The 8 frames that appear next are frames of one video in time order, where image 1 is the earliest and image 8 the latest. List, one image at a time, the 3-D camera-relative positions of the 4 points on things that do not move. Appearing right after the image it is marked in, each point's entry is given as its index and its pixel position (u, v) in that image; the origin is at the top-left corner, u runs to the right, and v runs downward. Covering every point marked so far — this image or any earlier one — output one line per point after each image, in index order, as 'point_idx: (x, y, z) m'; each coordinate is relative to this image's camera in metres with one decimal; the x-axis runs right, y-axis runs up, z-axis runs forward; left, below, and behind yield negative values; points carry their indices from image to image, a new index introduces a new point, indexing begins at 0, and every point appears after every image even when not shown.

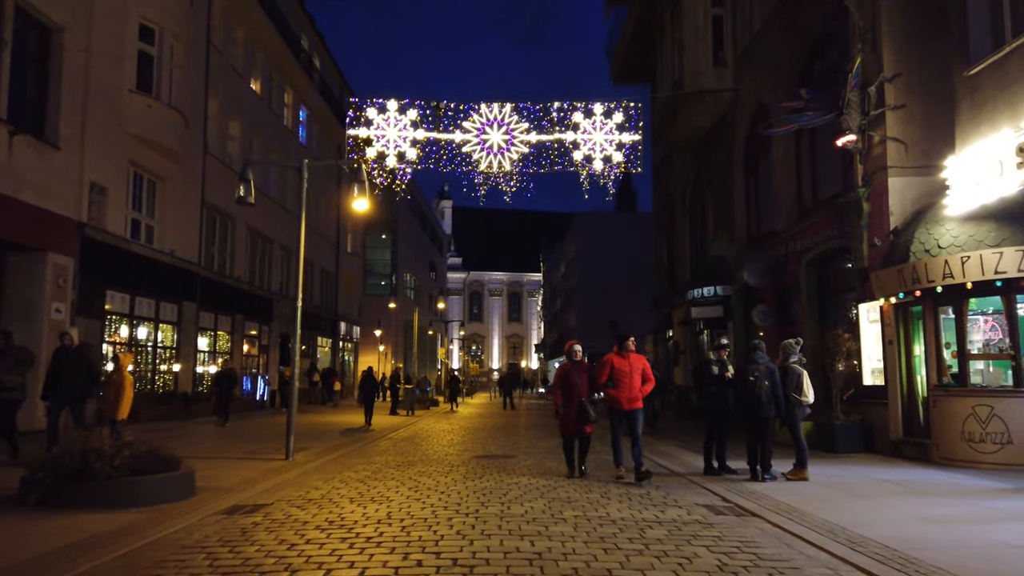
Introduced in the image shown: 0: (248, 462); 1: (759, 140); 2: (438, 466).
0: (-4.6, -3.1, +12.6) m
1: (+6.9, +4.1, +20.0) m
2: (-1.2, -2.9, +11.7) m
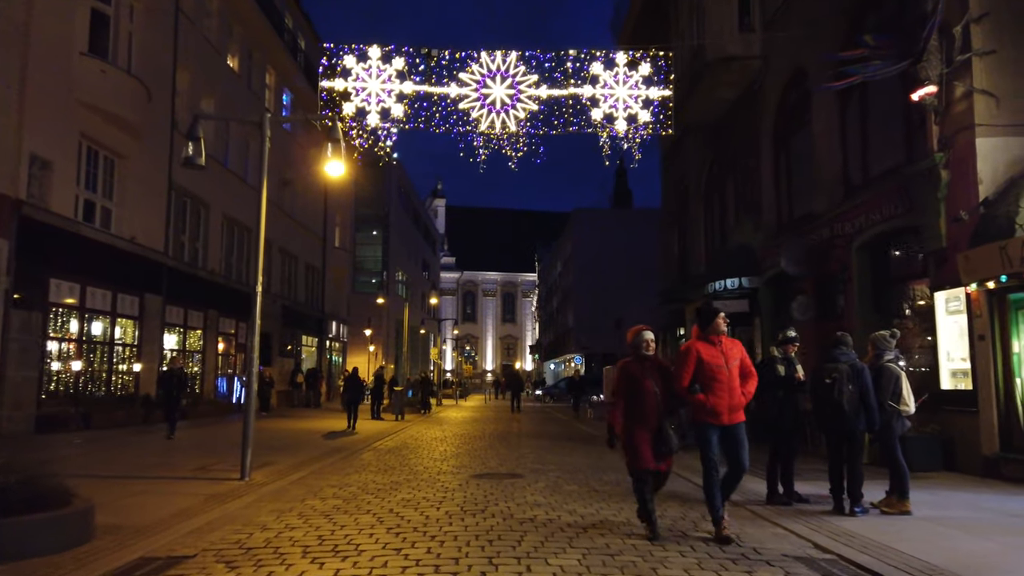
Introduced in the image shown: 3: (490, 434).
0: (-4.5, -2.8, +10.1) m
1: (+7.0, +4.3, +17.7) m
2: (-1.1, -2.6, +9.4) m
3: (-0.5, -4.0, +19.3) m
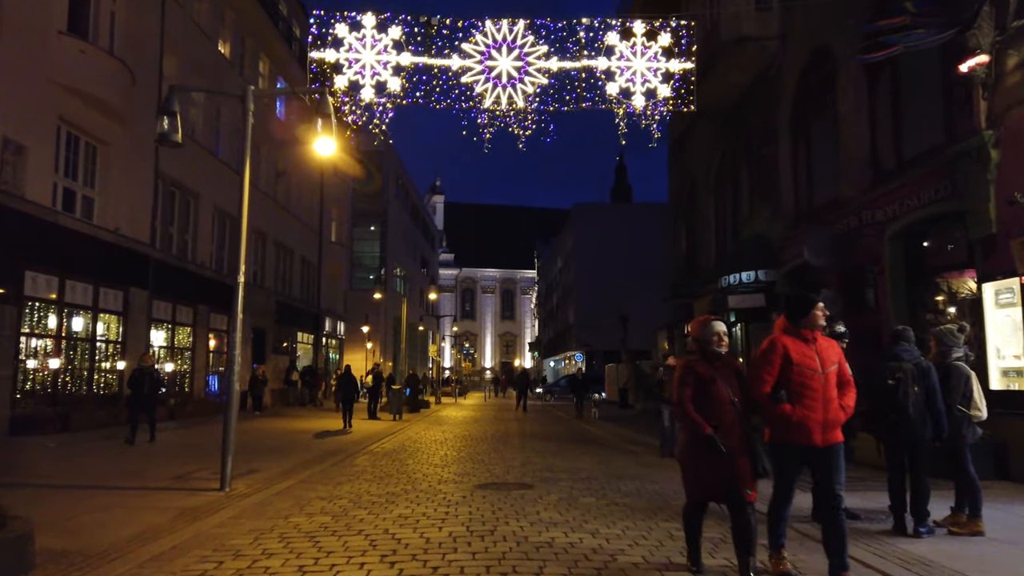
0: (-4.4, -2.7, +9.1) m
1: (+7.1, +4.5, +16.7) m
2: (-0.9, -2.5, +8.4) m
3: (-0.5, -3.8, +18.3) m
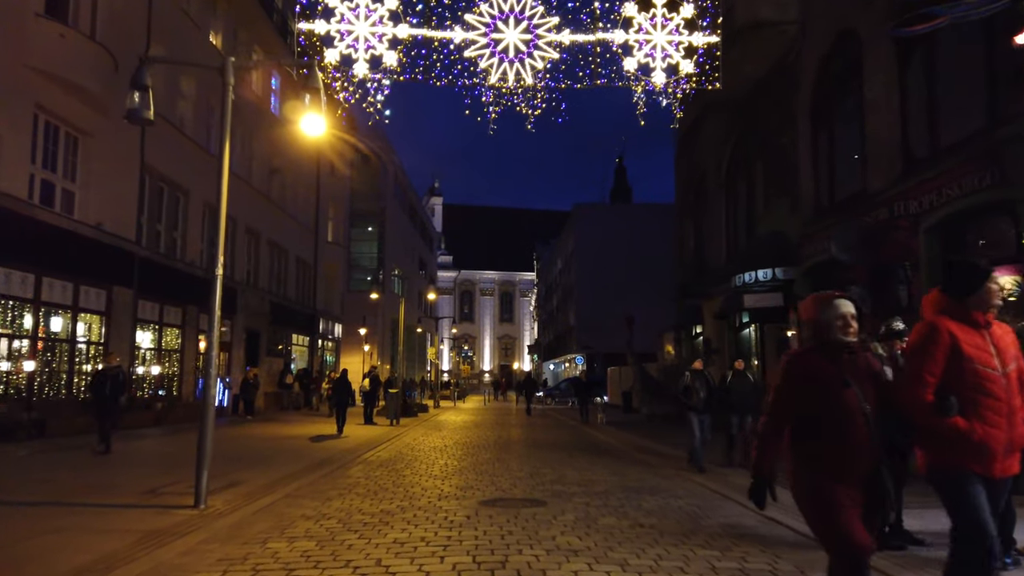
0: (-4.3, -2.6, +8.1) m
1: (+7.2, +4.5, +15.7) m
2: (-0.8, -2.4, +7.4) m
3: (-0.4, -3.7, +17.3) m
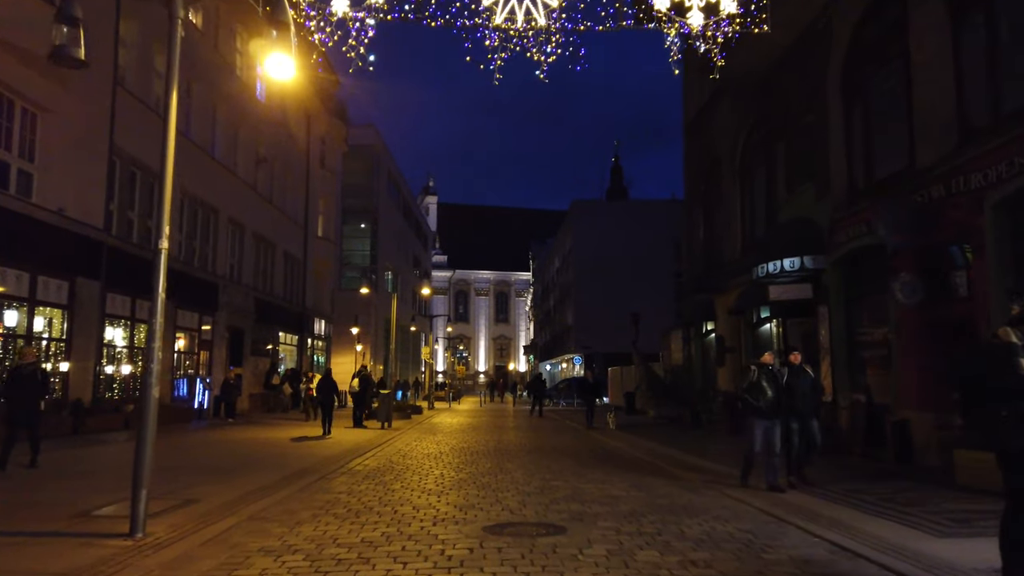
0: (-4.2, -2.3, +6.5) m
1: (+7.2, +4.8, +14.2) m
2: (-0.7, -2.2, +5.8) m
3: (-0.3, -3.5, +15.7) m
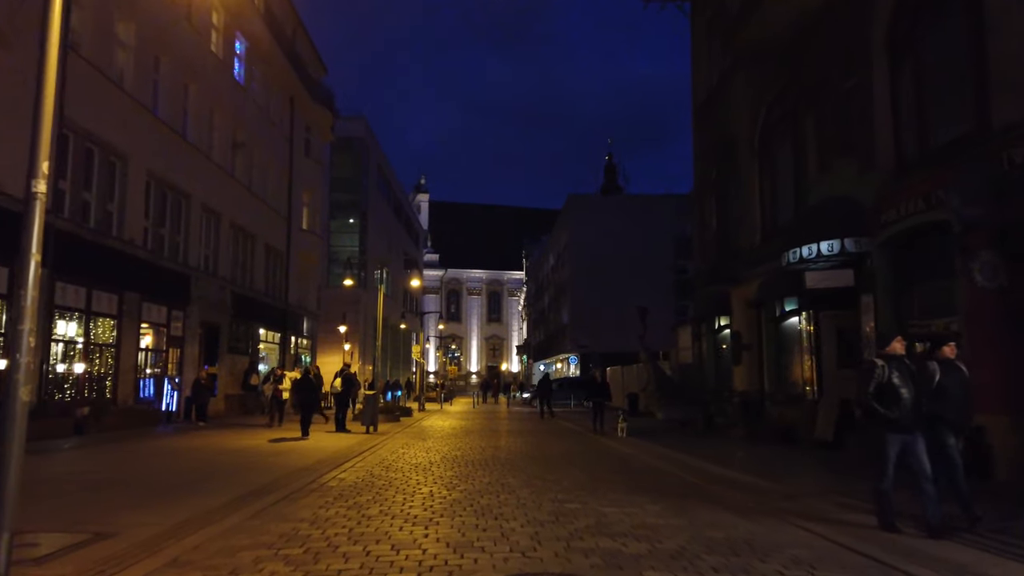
0: (-4.1, -2.1, +4.5) m
1: (+7.2, +5.0, +12.3) m
2: (-0.6, -1.9, +3.8) m
3: (-0.3, -3.3, +13.7) m
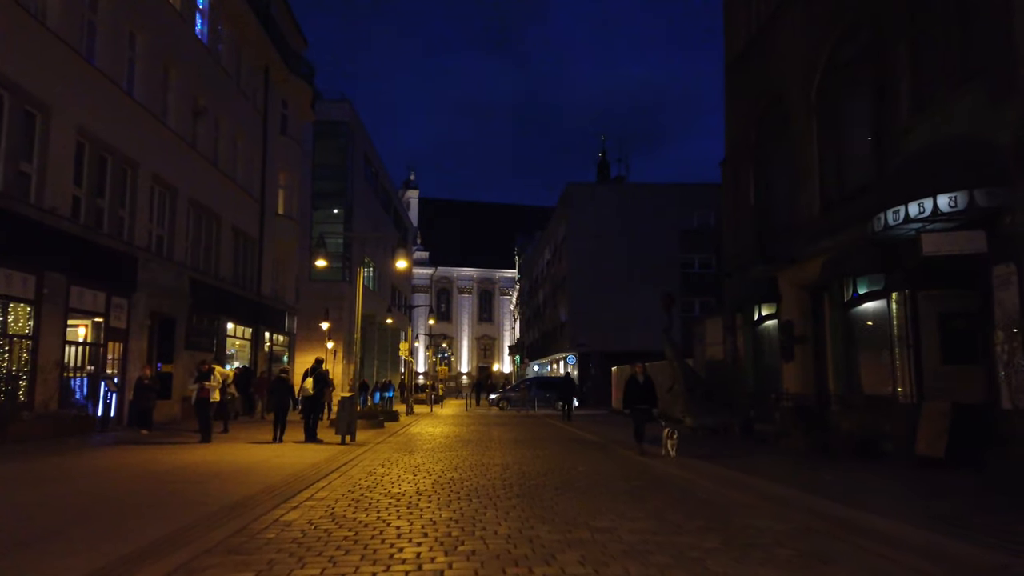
0: (-3.7, -1.6, +0.8) m
1: (+7.5, +5.5, +8.8) m
2: (-0.2, -1.4, +0.2) m
3: (-0.1, -2.8, +10.2) m
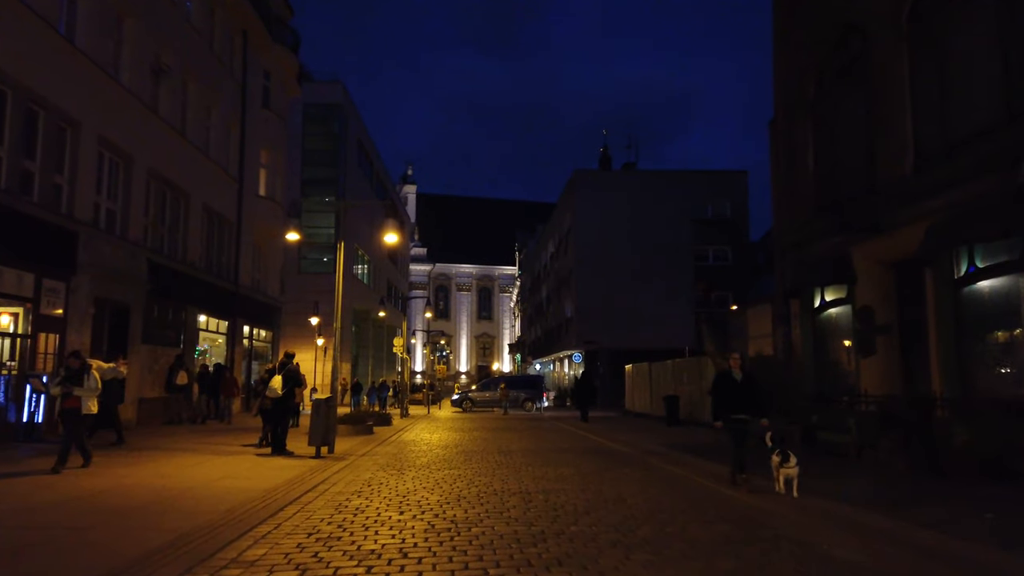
0: (-3.4, -1.1, -2.5) m
1: (+7.8, +5.9, +5.5) m
2: (+0.1, -1.0, -3.1) m
3: (+0.2, -2.3, +6.8) m
